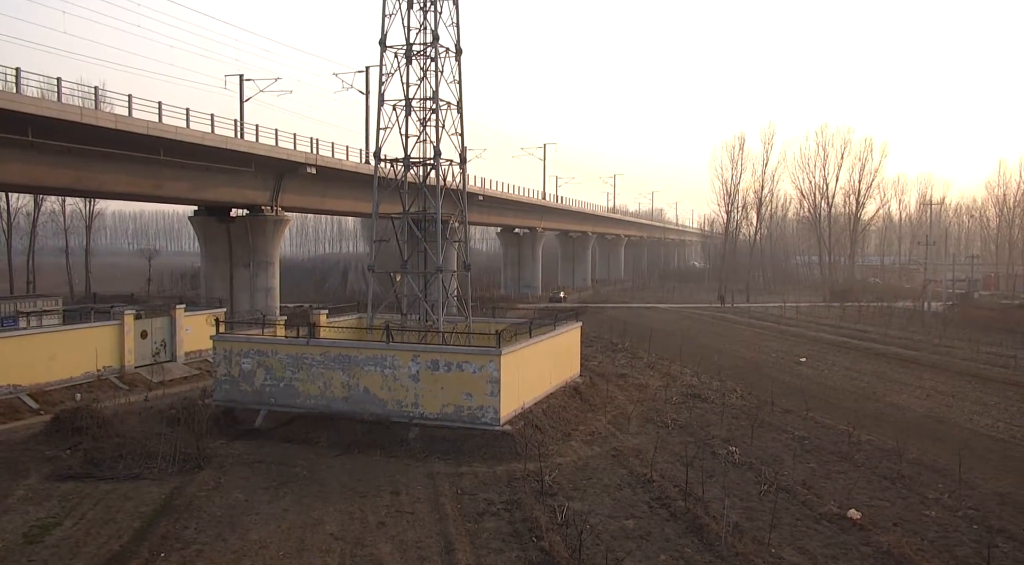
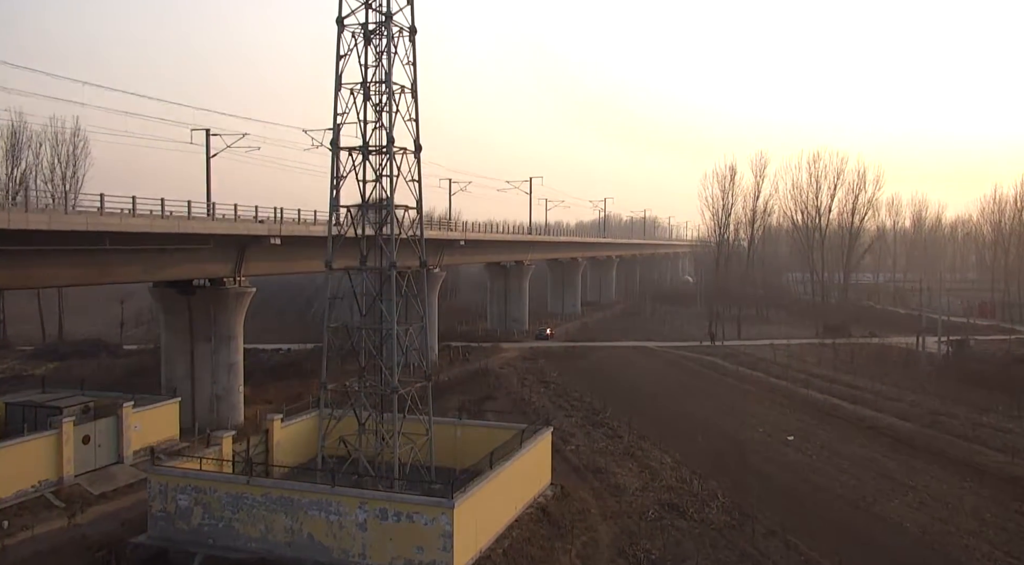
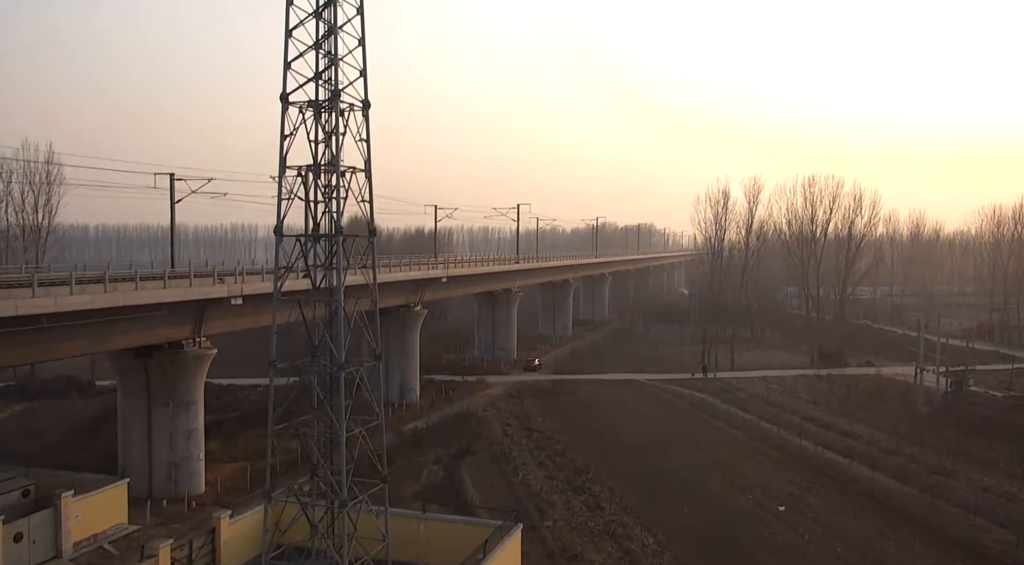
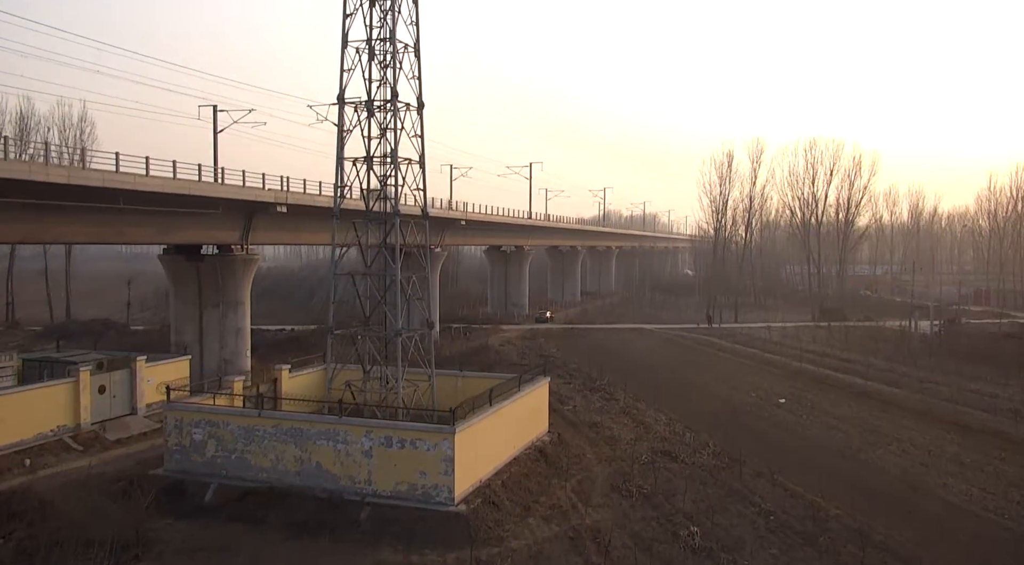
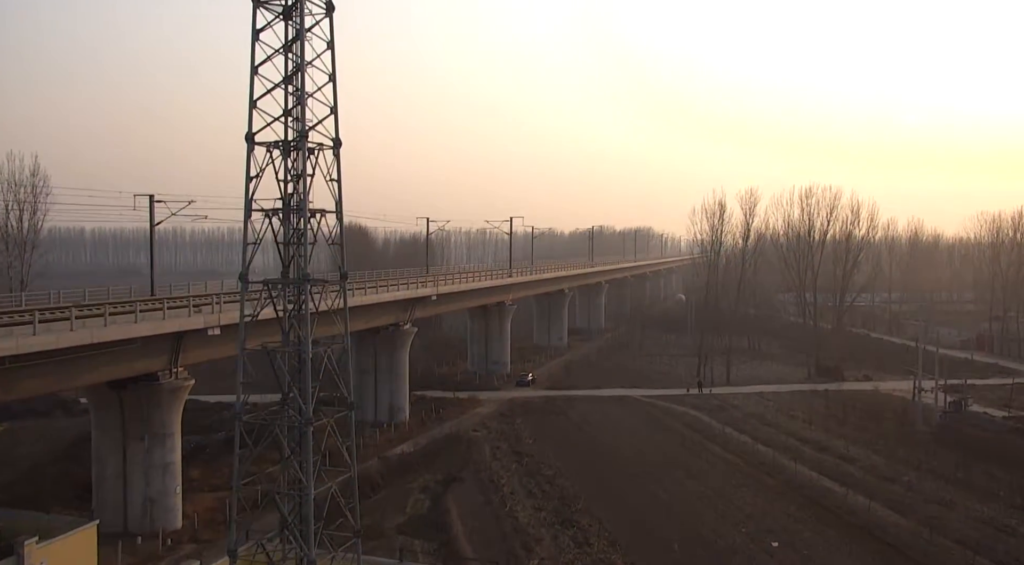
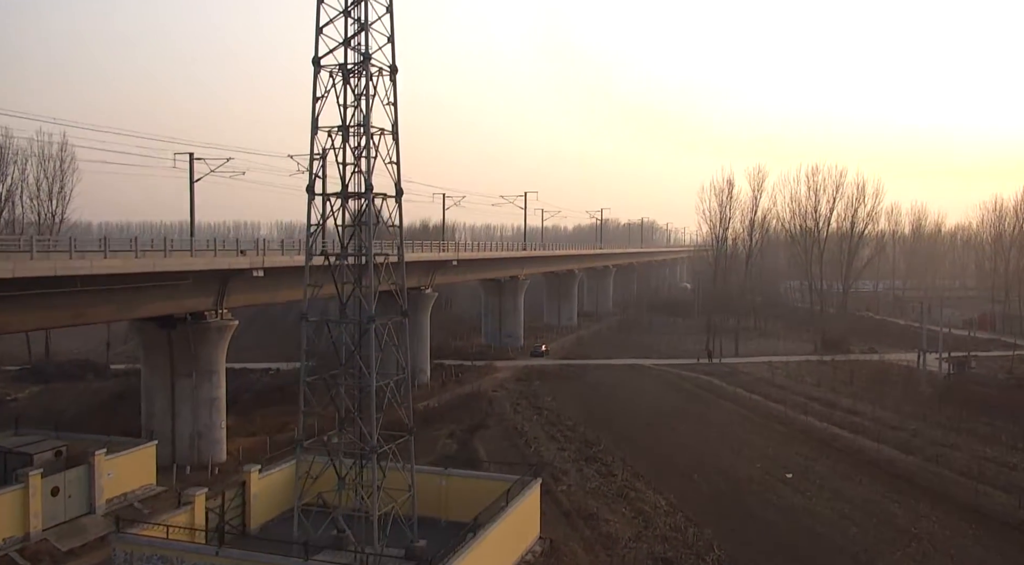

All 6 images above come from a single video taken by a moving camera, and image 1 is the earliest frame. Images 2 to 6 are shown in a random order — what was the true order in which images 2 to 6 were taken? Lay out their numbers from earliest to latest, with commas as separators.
4, 2, 6, 3, 5
